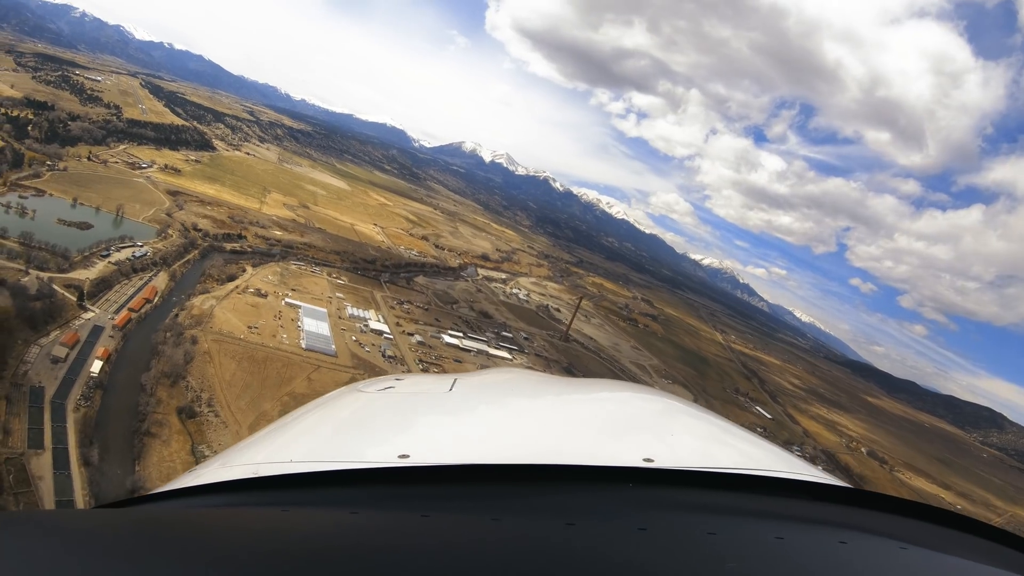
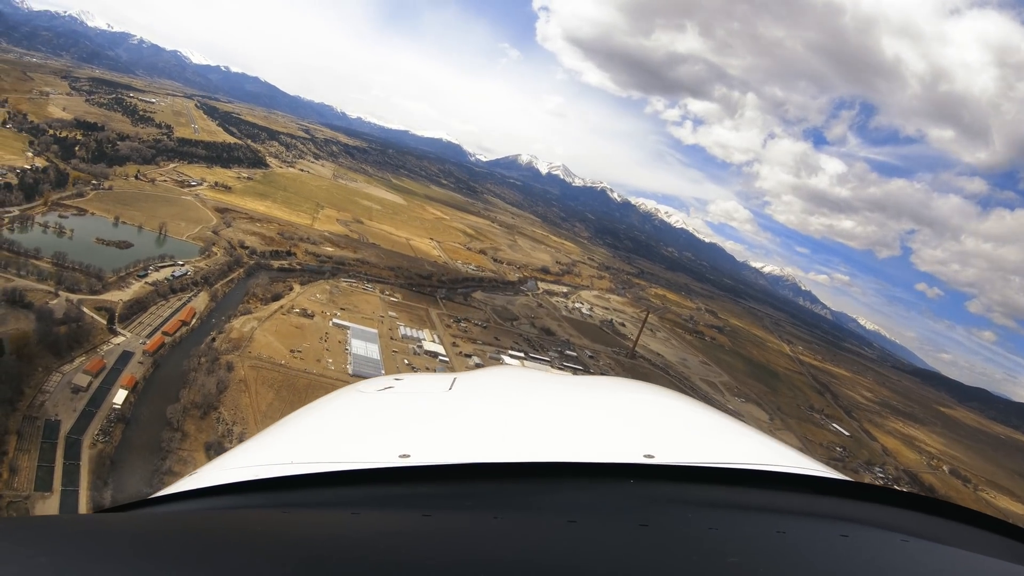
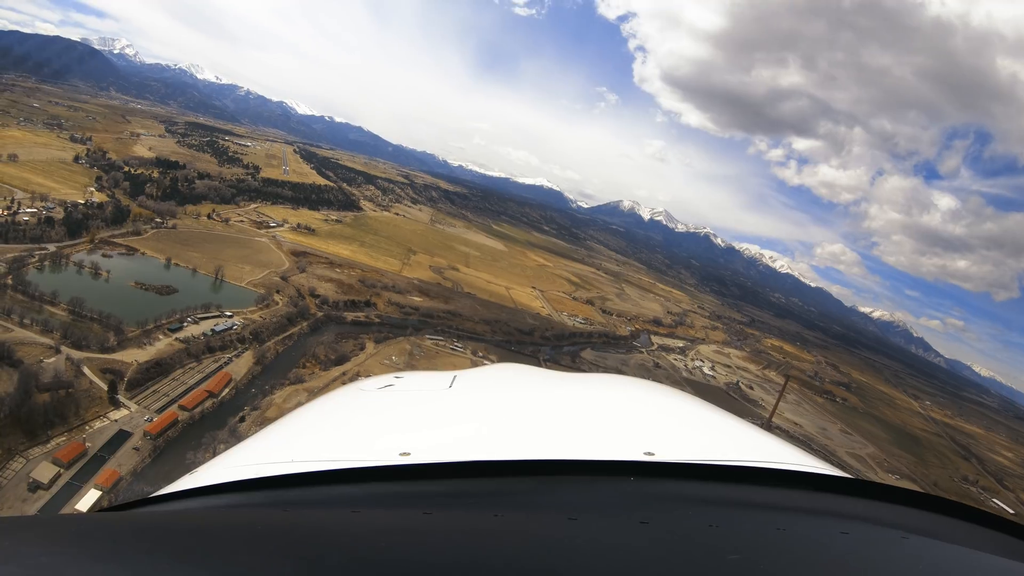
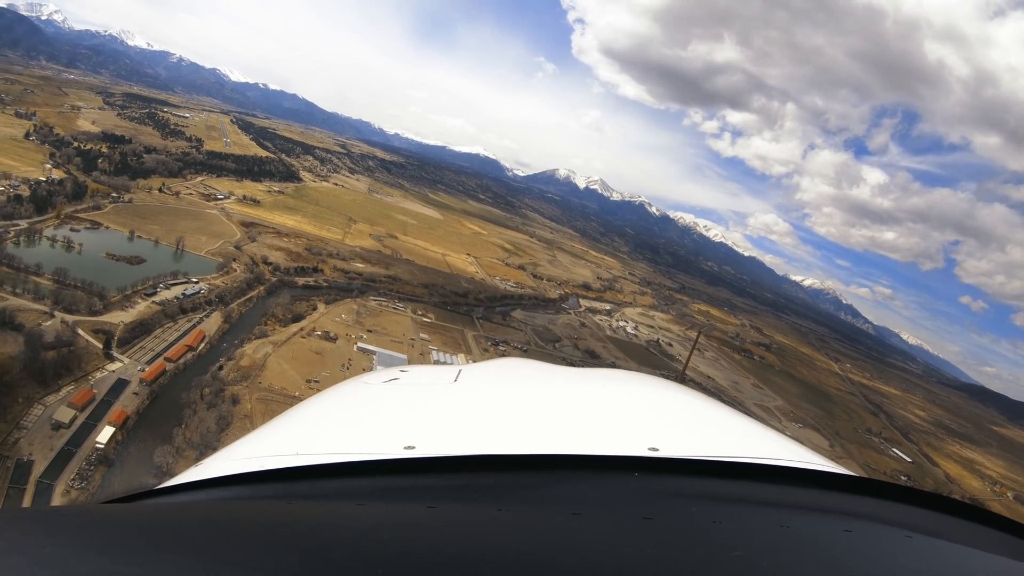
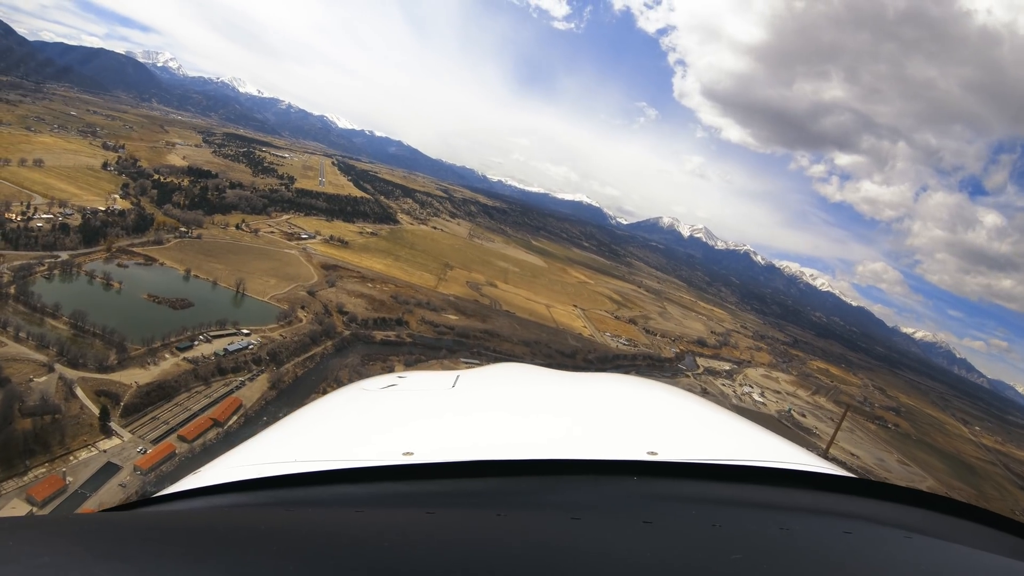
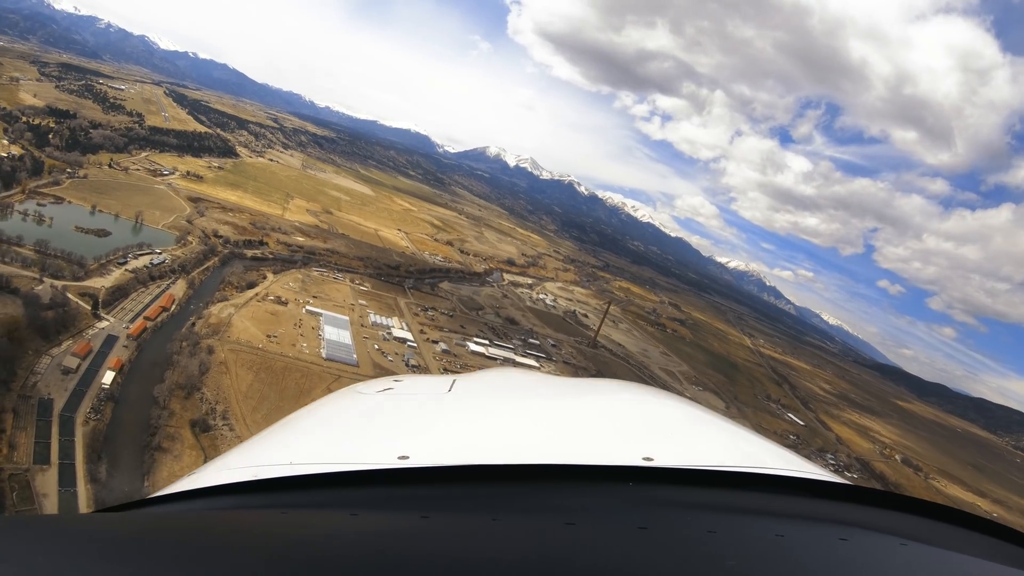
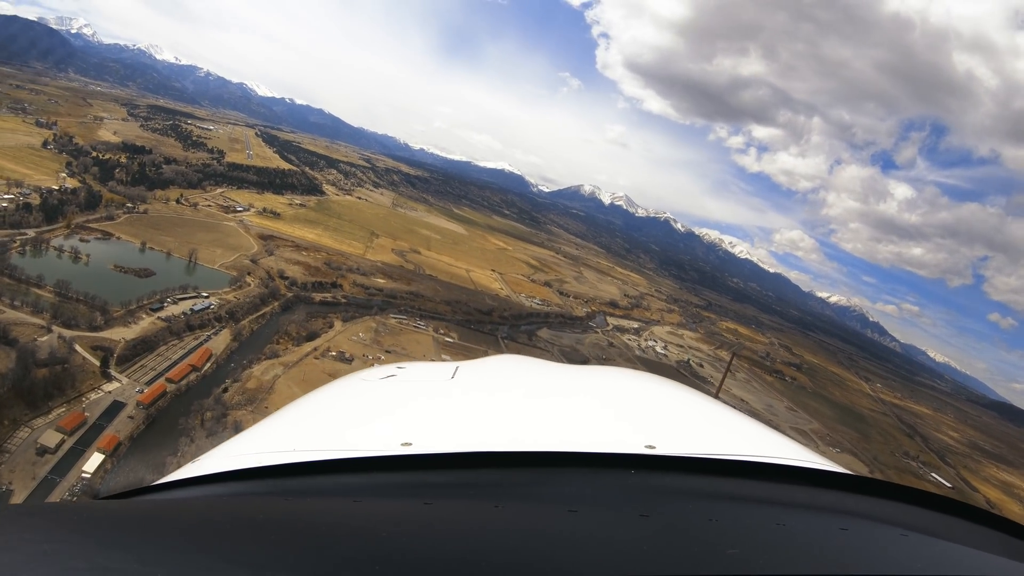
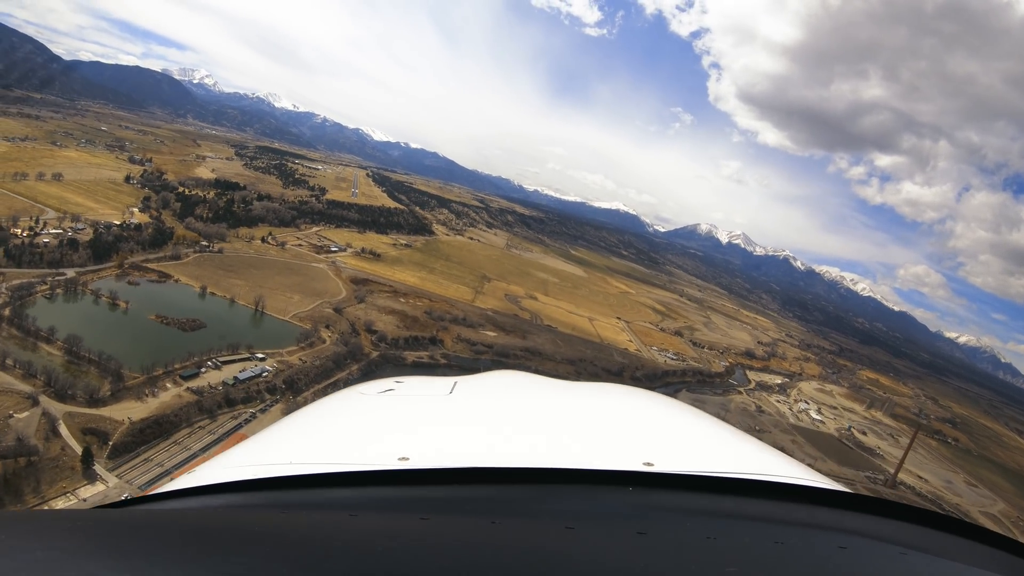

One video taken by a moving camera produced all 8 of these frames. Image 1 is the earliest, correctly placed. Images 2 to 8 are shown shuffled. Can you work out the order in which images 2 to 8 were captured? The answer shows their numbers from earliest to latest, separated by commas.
6, 2, 4, 7, 3, 5, 8
